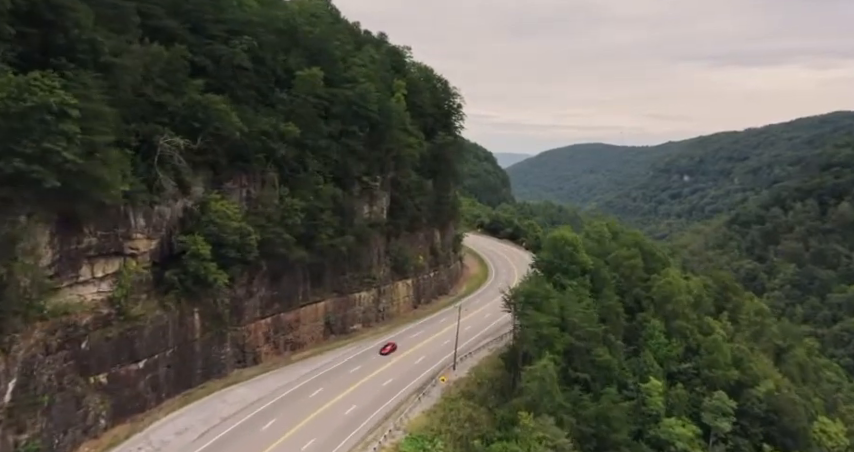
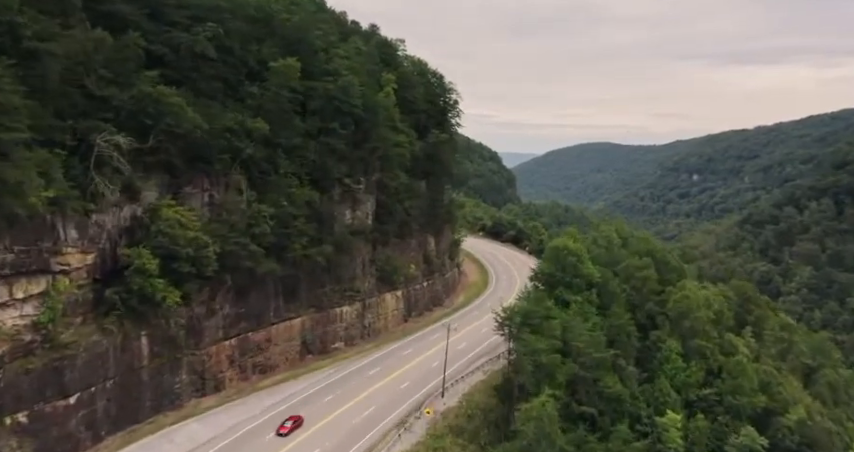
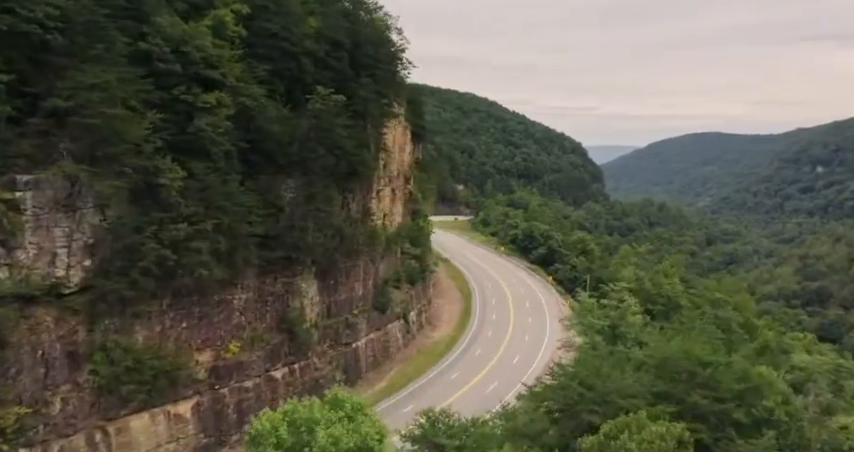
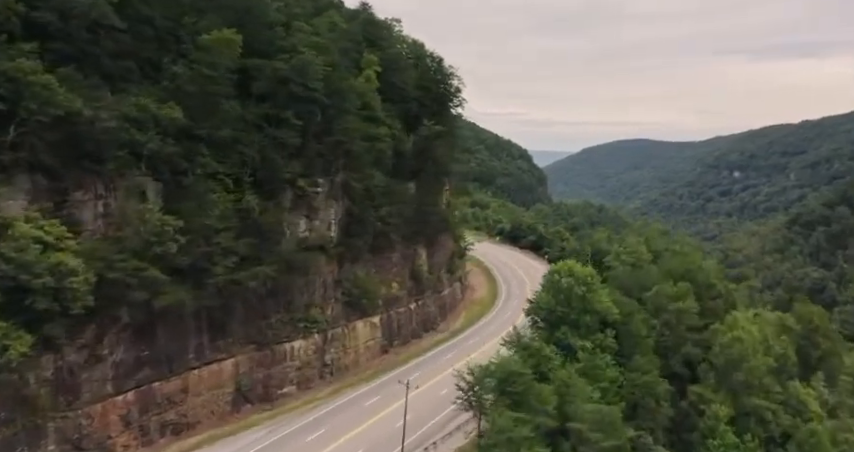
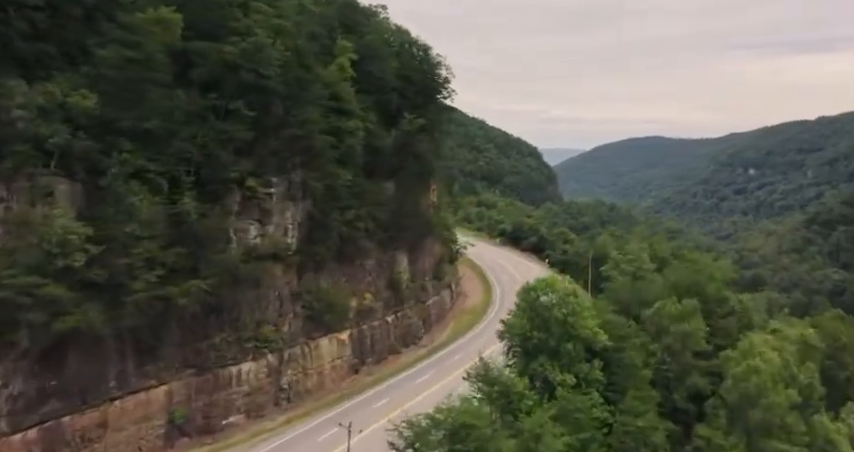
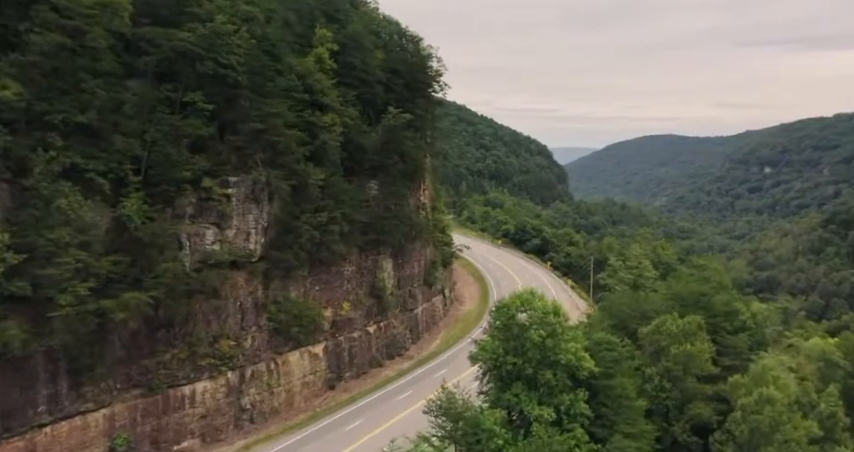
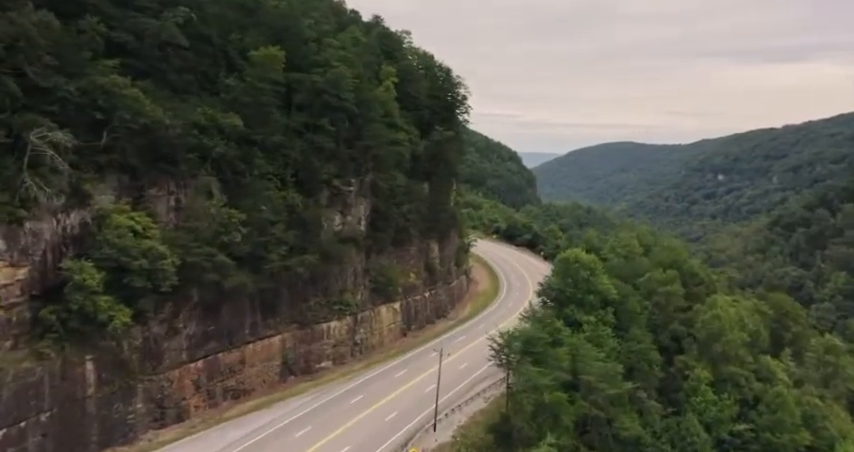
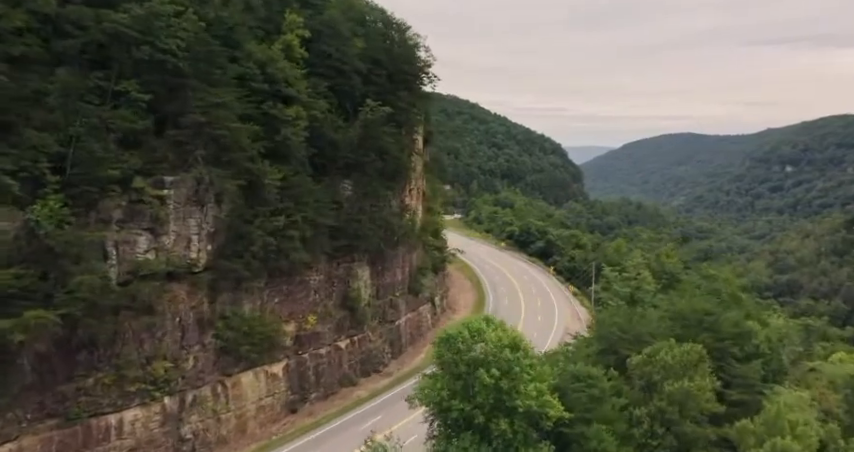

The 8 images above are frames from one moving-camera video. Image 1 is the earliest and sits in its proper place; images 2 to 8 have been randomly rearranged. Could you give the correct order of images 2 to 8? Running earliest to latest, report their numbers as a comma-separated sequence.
2, 7, 4, 5, 6, 8, 3
